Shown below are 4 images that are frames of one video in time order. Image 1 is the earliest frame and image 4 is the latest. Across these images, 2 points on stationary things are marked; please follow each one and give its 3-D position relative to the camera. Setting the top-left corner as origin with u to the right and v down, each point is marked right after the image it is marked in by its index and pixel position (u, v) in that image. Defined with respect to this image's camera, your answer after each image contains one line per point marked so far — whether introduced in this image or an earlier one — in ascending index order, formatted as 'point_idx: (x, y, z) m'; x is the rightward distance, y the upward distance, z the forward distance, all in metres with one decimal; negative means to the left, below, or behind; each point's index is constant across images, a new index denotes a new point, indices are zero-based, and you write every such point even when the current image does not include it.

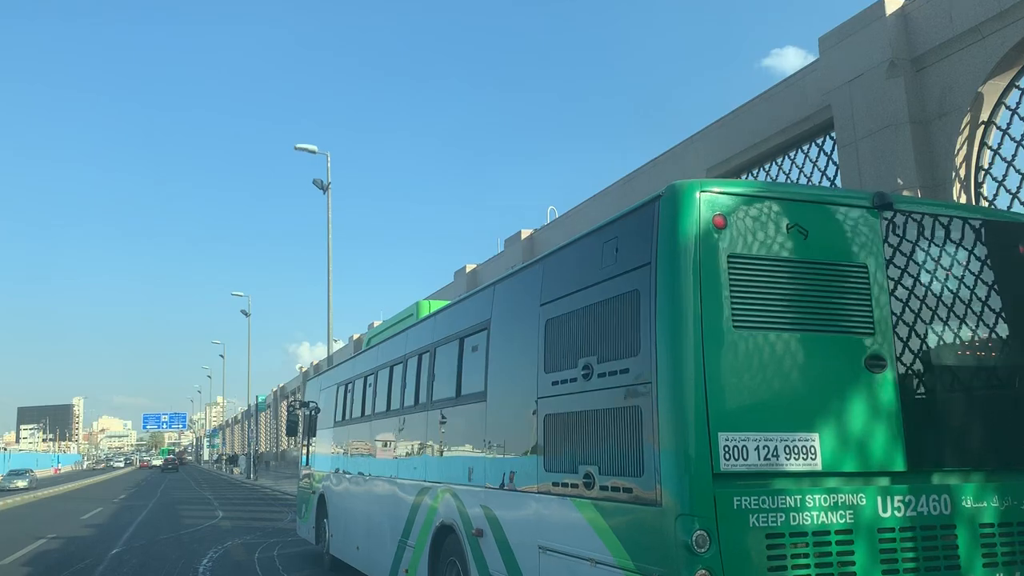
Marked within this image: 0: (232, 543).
0: (-5.3, -4.8, +16.7) m
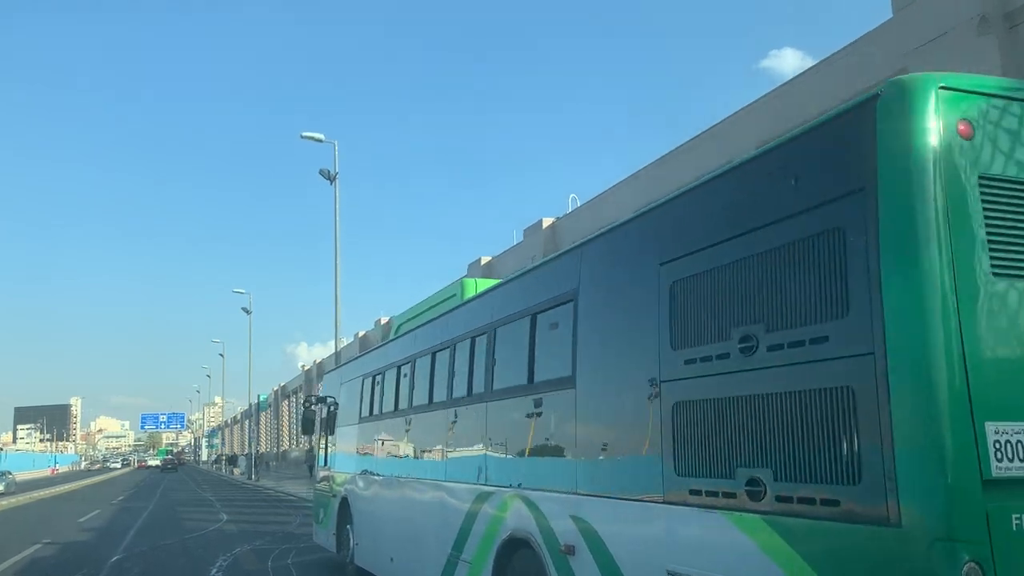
0: (-4.7, -4.6, +15.6) m
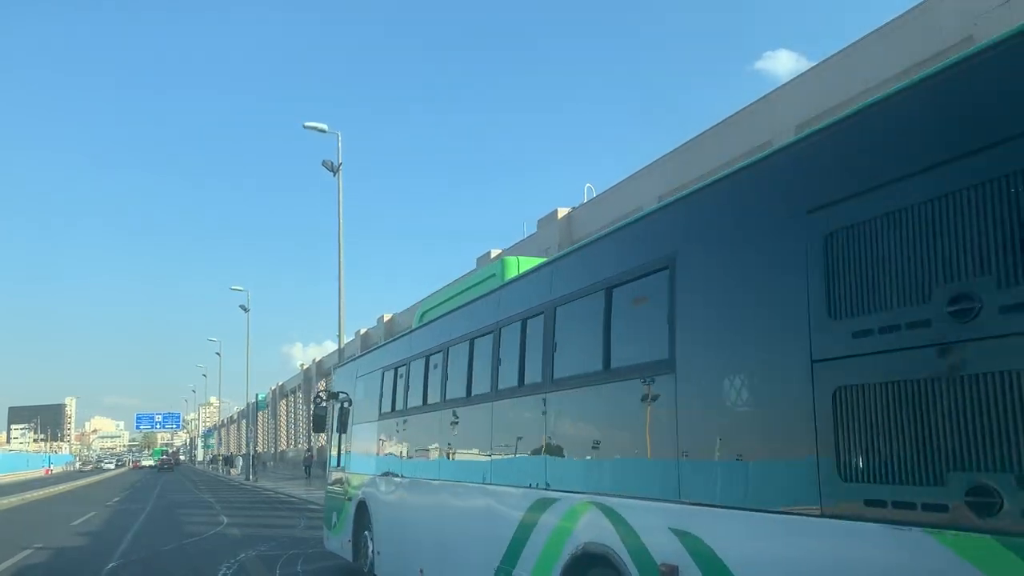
0: (-4.4, -4.4, +14.7) m
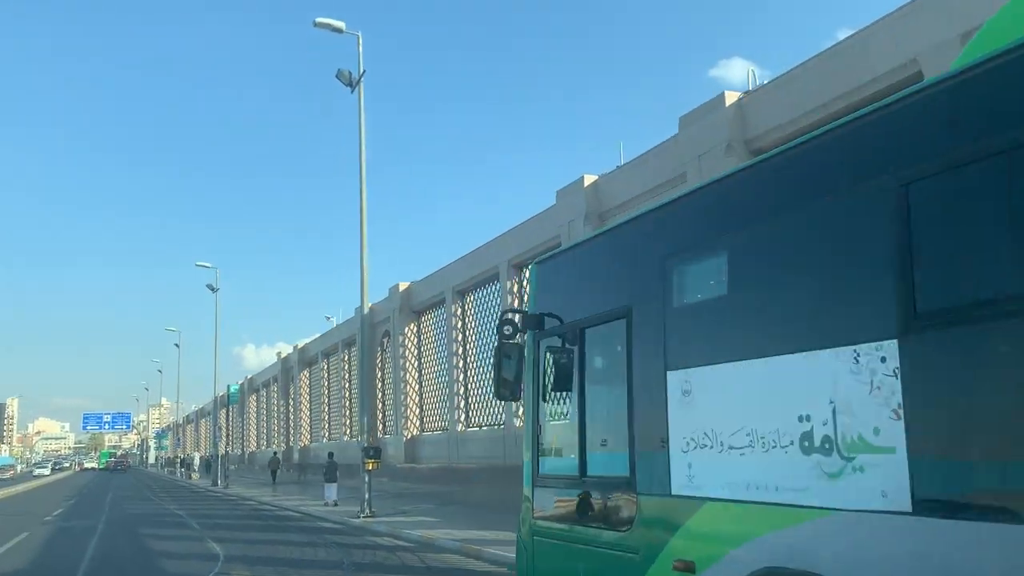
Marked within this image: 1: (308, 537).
0: (-1.8, -3.1, +7.7) m
1: (-4.1, -5.1, +18.3) m
